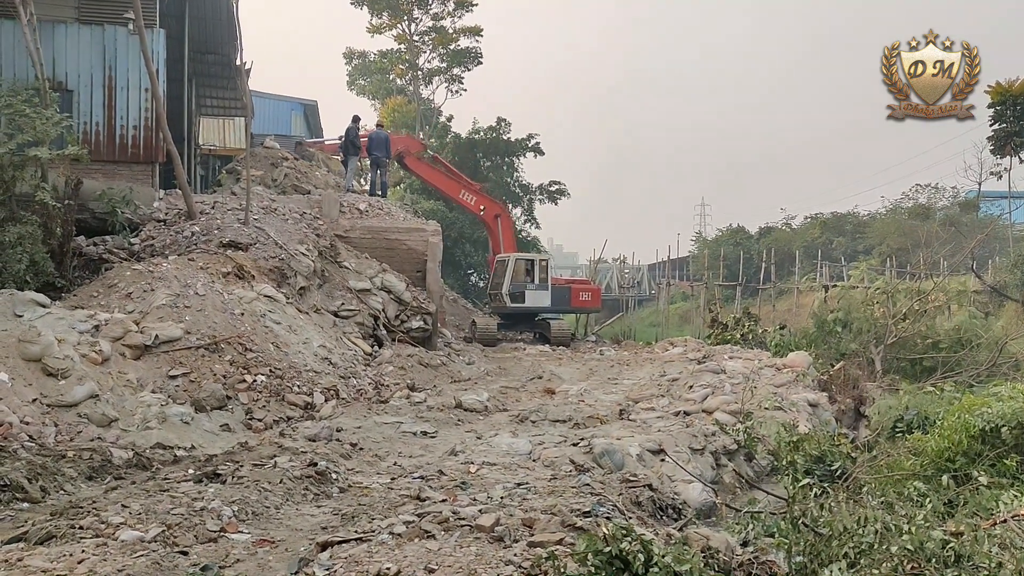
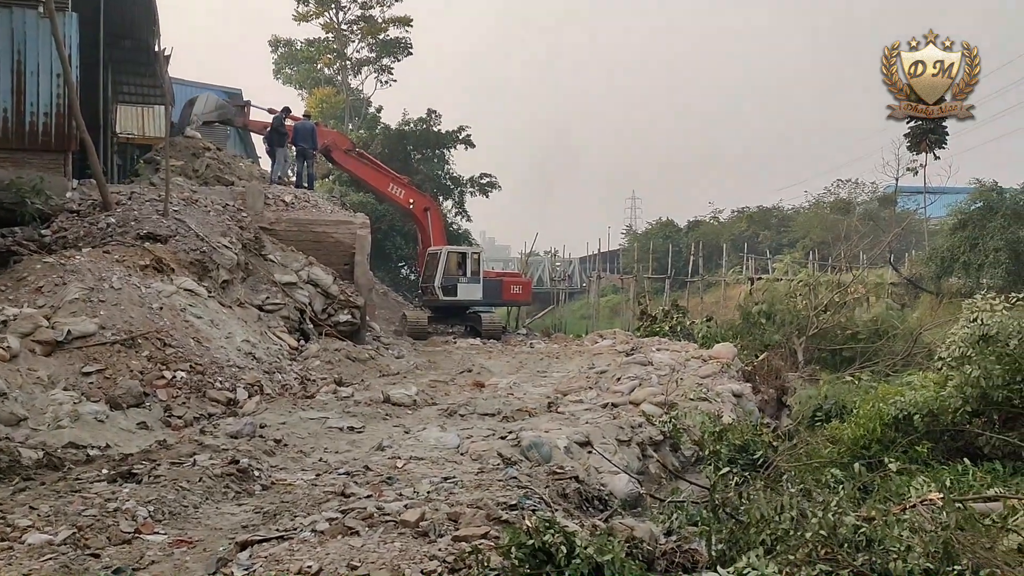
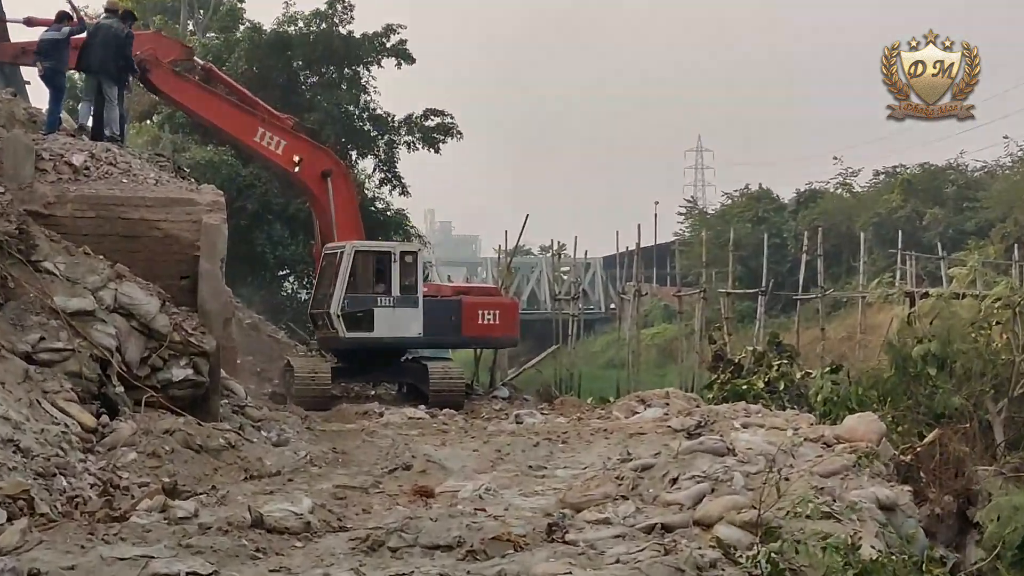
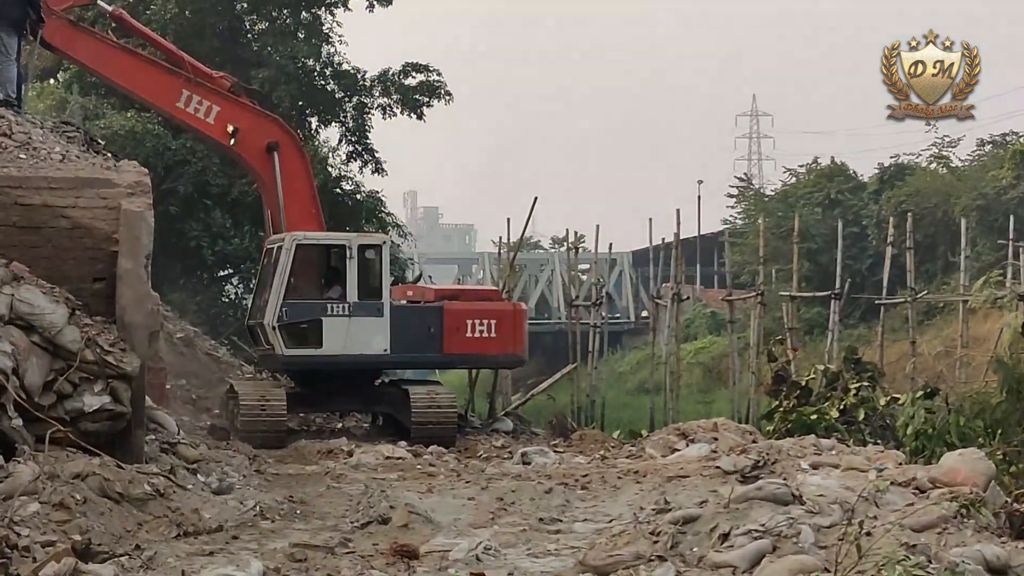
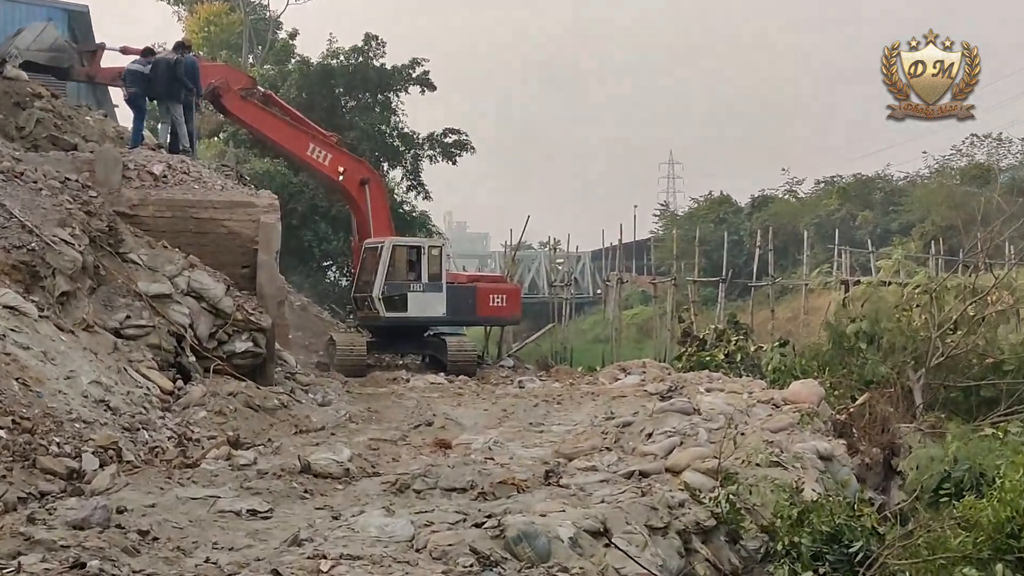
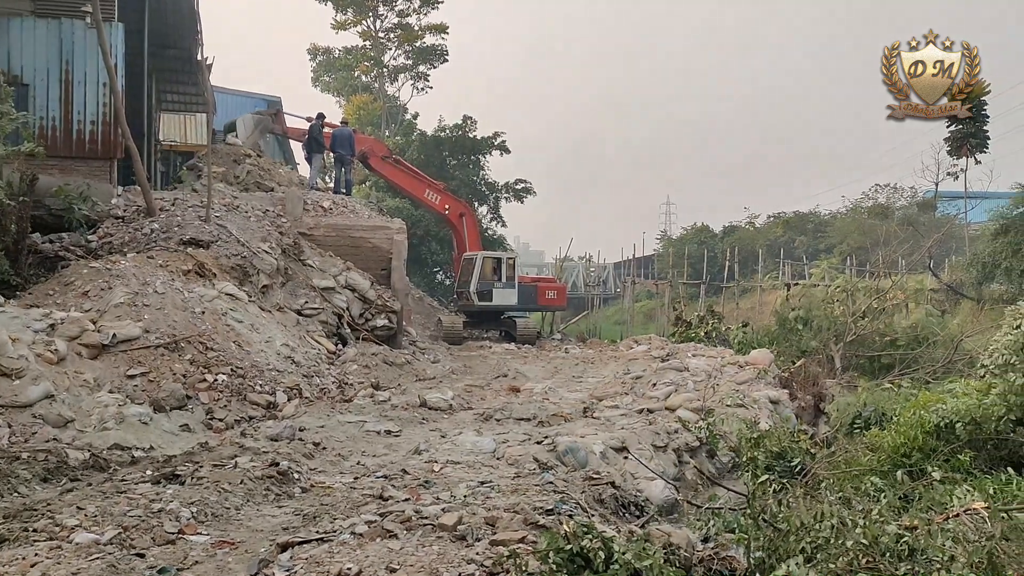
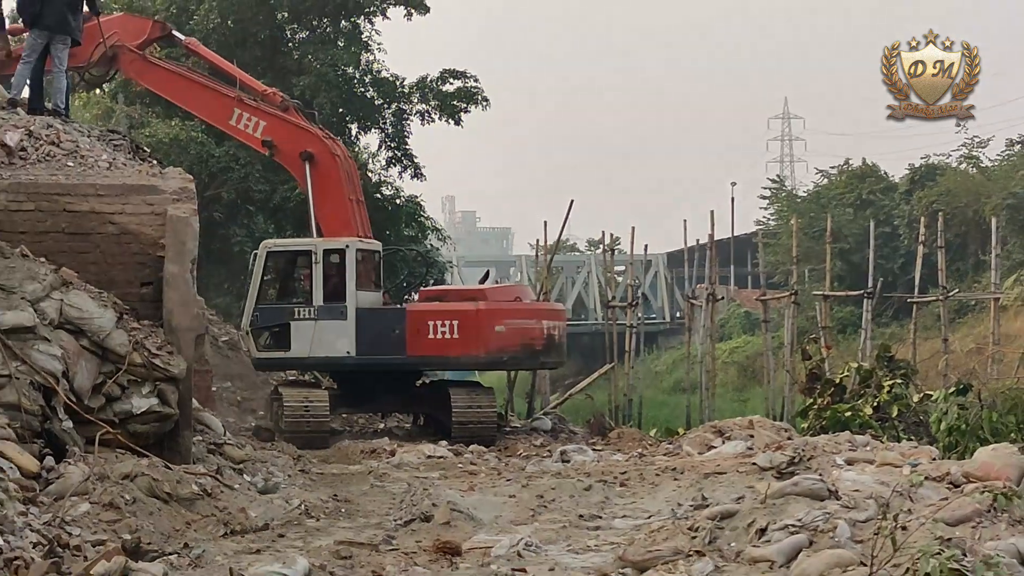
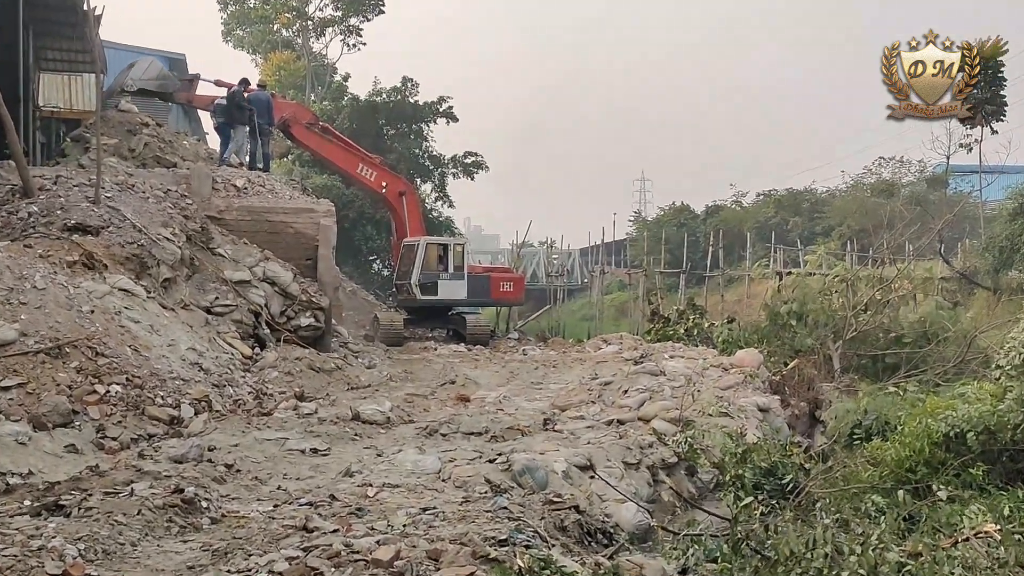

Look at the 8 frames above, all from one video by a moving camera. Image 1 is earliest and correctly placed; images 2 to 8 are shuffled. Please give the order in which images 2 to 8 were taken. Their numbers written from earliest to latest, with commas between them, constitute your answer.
6, 2, 8, 5, 3, 4, 7
